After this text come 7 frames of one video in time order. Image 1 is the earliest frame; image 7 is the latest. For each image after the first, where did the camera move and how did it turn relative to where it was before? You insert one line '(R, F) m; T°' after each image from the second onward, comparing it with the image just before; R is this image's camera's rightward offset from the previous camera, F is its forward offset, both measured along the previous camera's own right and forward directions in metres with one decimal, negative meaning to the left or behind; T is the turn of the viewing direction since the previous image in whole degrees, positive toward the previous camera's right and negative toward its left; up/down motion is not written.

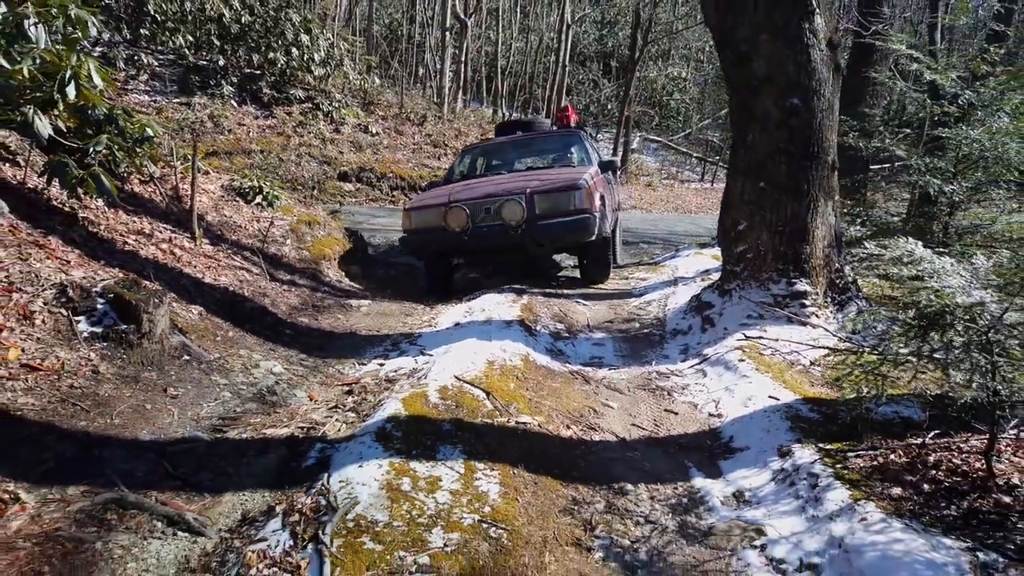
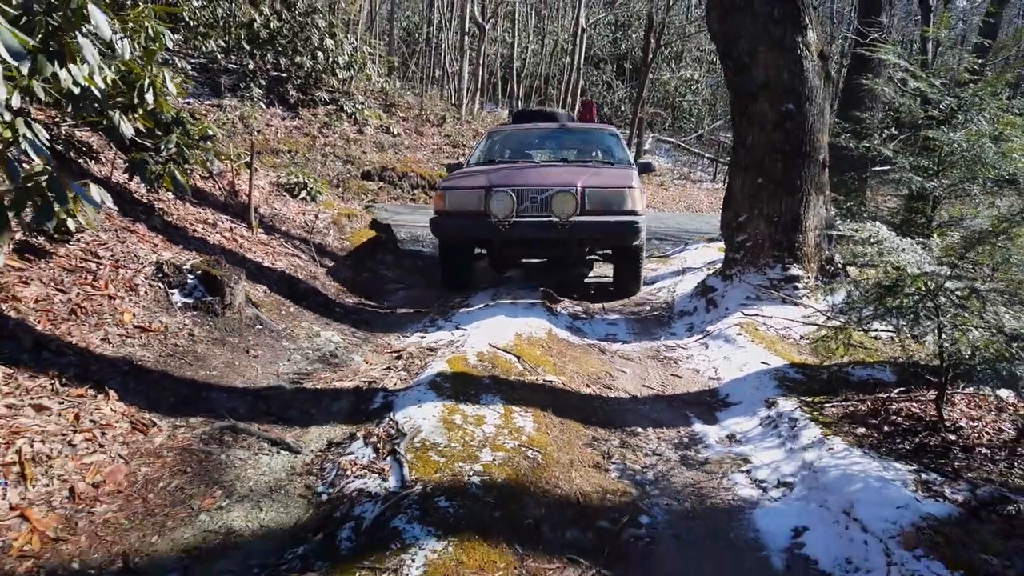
(-0.1, -0.6) m; -1°
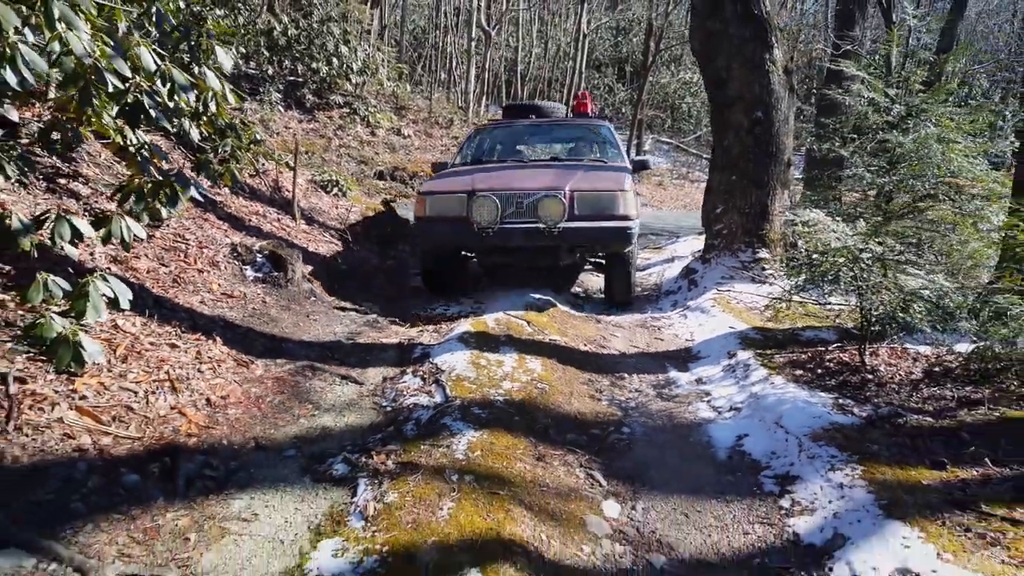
(-0.1, -0.8) m; 0°
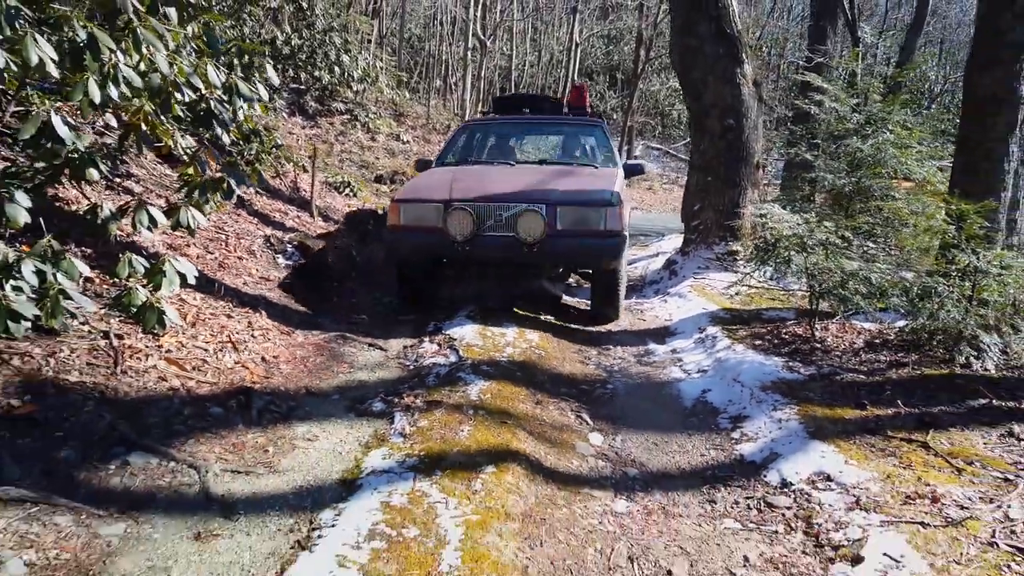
(0.0, -0.7) m; +1°
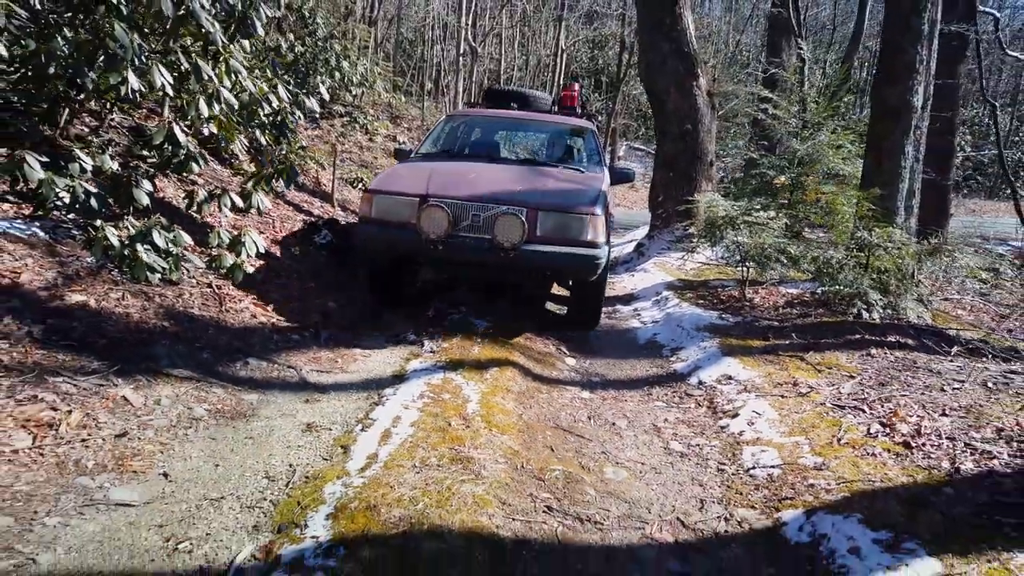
(-0.1, -1.2) m; +1°
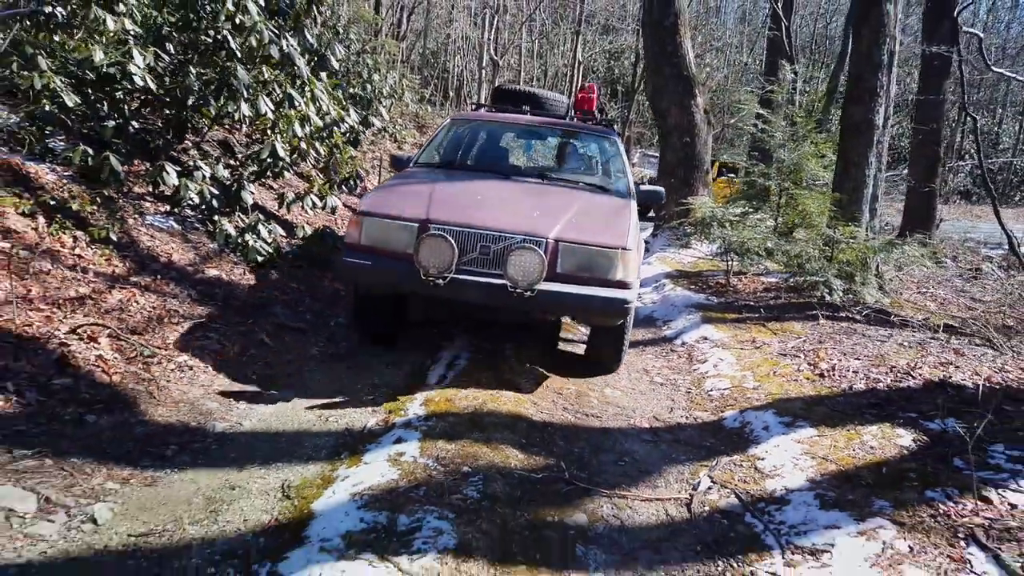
(-0.1, -1.2) m; -1°
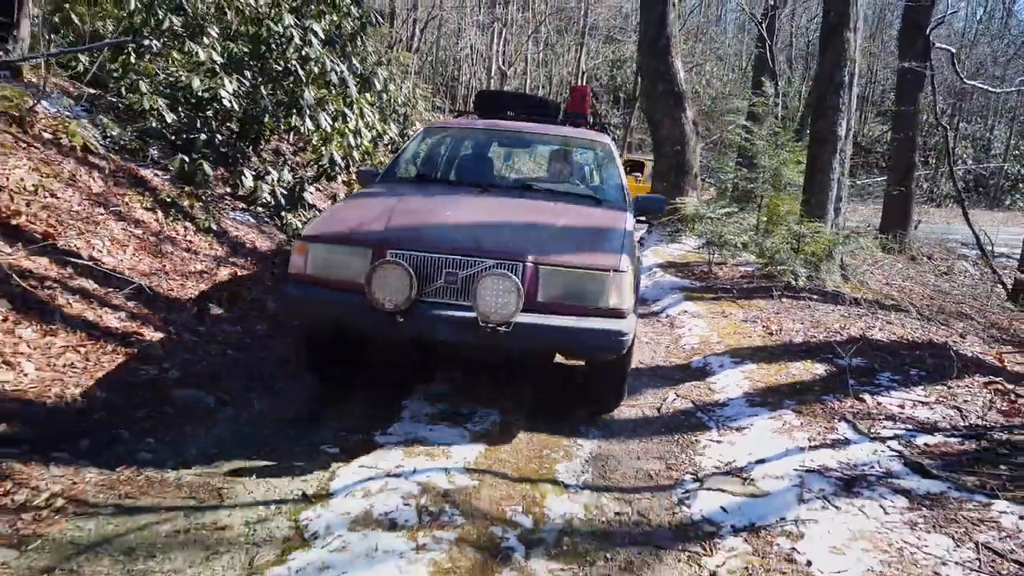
(-0.1, -1.2) m; 0°
